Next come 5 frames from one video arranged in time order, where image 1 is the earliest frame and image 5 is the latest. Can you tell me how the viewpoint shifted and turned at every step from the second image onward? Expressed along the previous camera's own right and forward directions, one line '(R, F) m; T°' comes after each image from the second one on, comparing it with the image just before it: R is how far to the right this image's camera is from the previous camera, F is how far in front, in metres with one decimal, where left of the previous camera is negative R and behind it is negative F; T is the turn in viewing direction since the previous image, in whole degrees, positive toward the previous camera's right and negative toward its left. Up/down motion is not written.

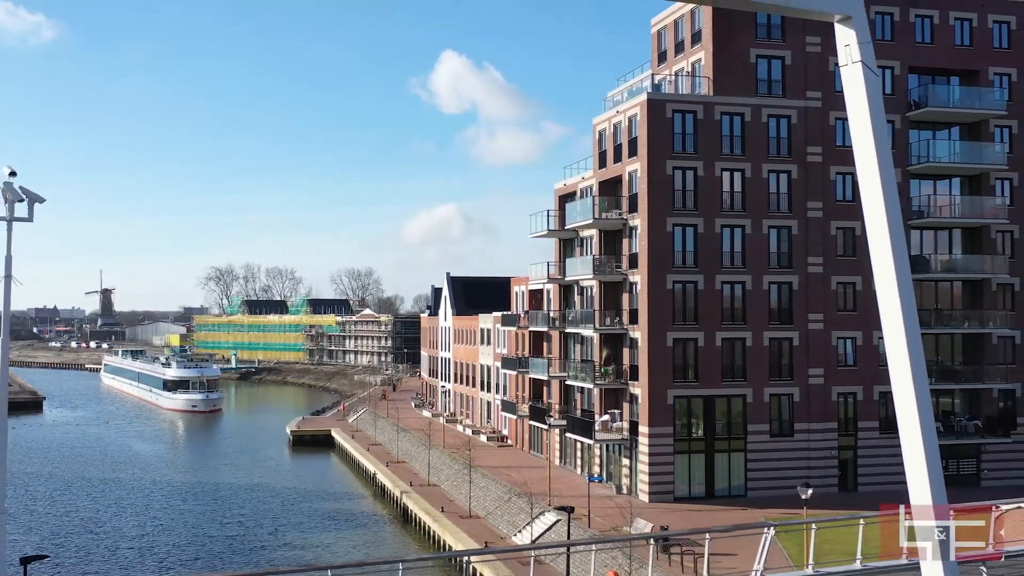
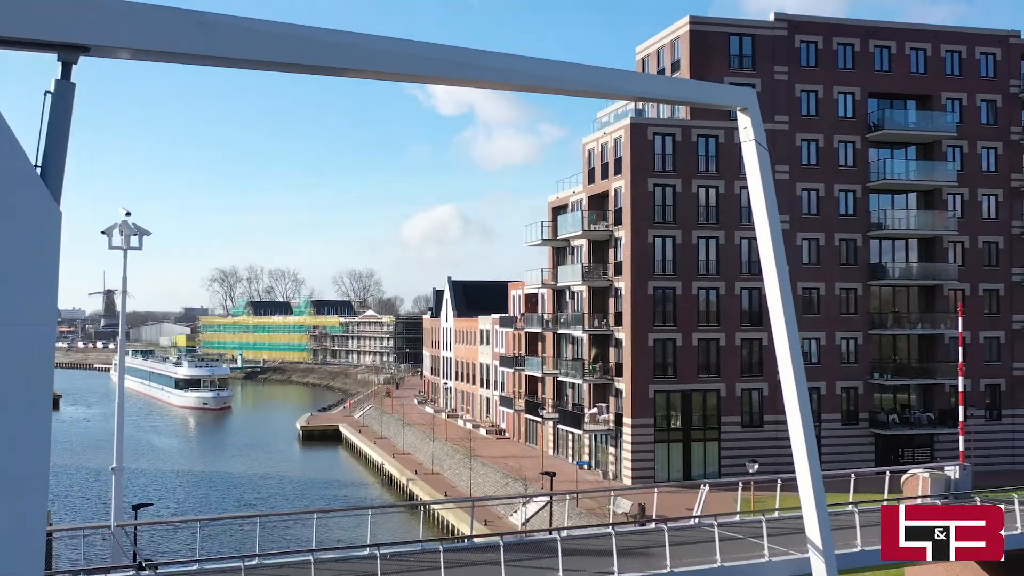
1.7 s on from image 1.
(+0.1, -3.6) m; 0°
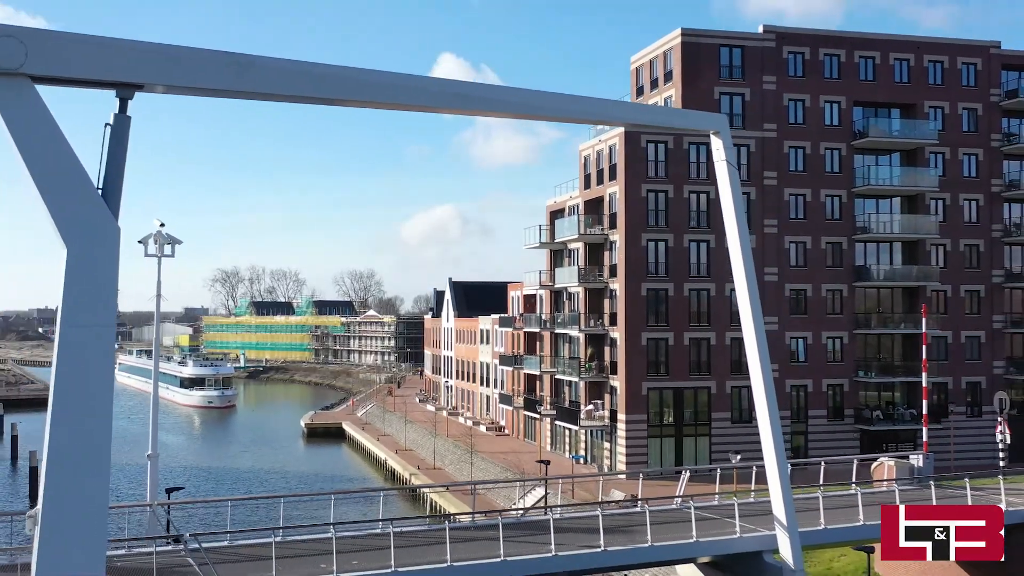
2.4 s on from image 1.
(0.0, -1.5) m; 0°
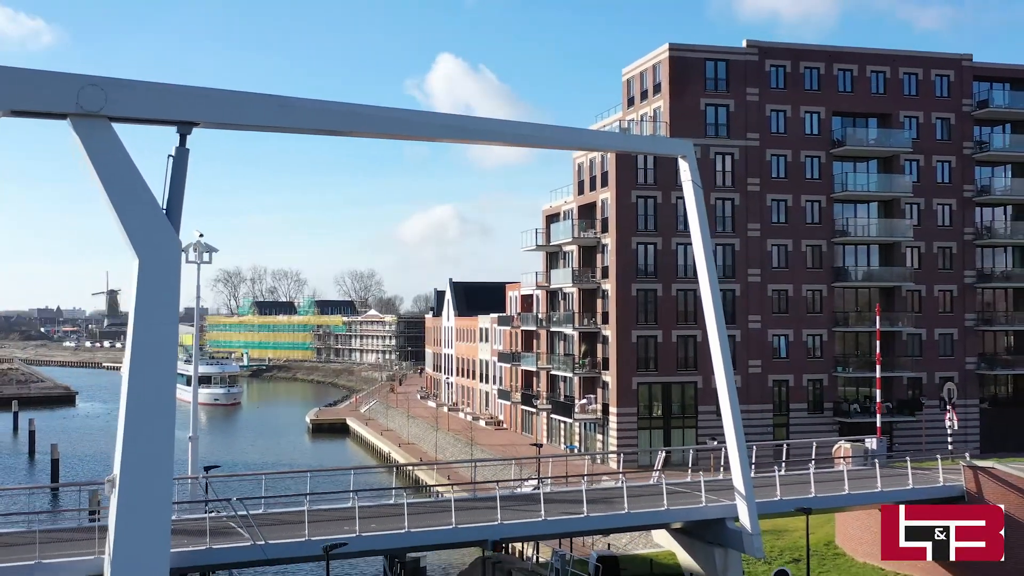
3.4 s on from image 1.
(+0.1, -2.3) m; 0°
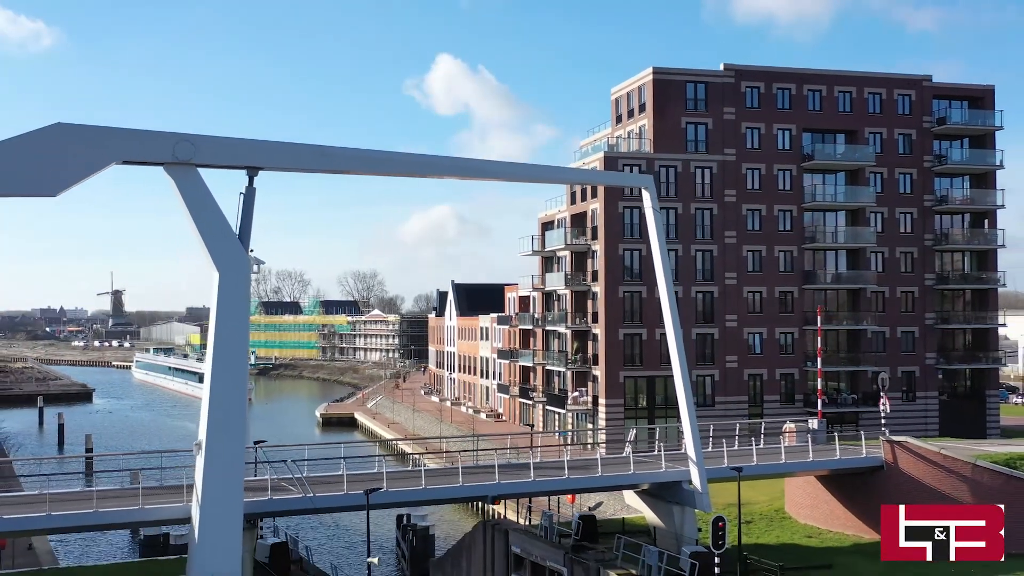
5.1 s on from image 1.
(+0.1, -3.9) m; 0°
